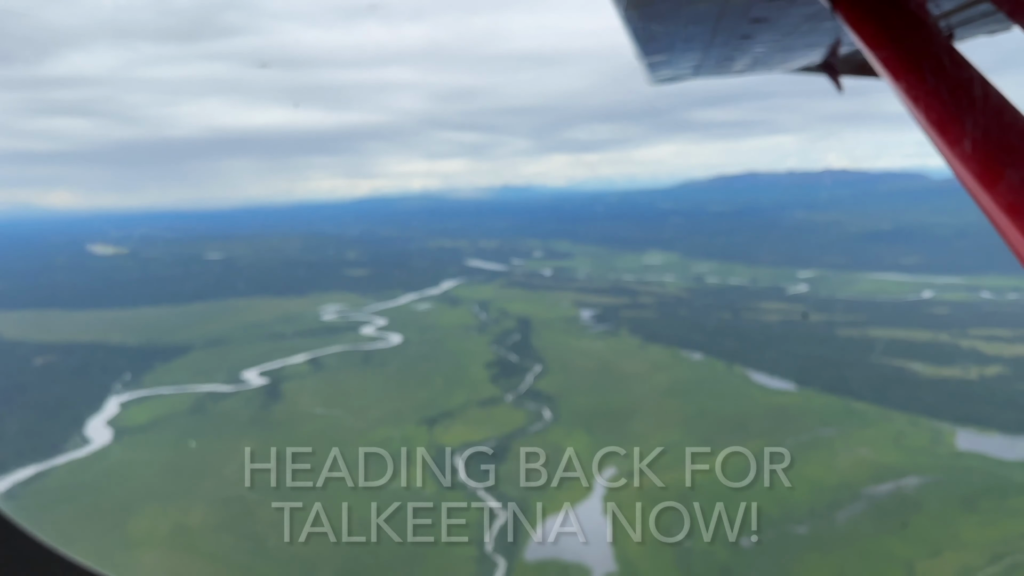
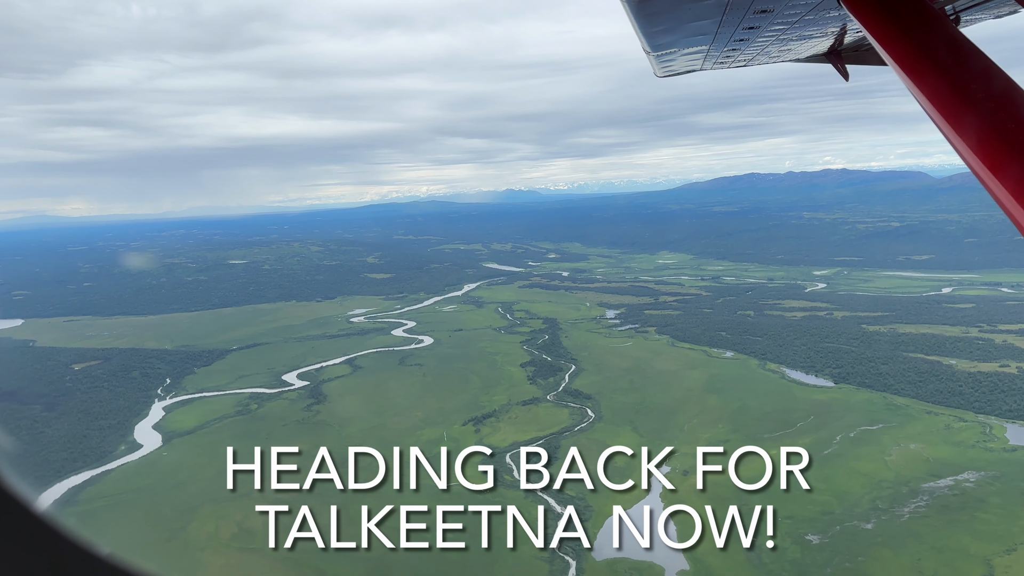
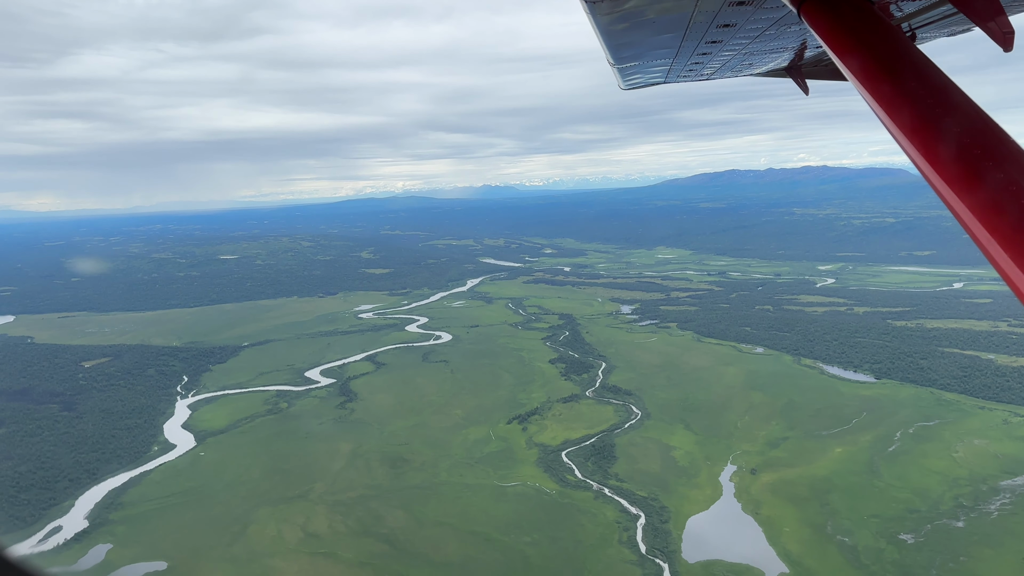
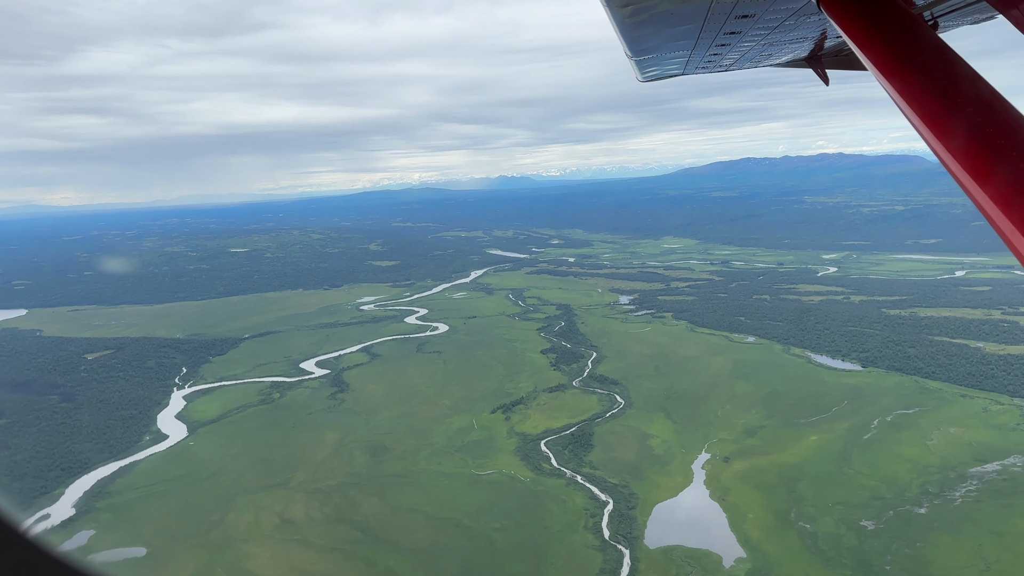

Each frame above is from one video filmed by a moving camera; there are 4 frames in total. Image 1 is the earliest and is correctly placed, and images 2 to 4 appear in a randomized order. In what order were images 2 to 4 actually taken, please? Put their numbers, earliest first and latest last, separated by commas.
2, 4, 3
